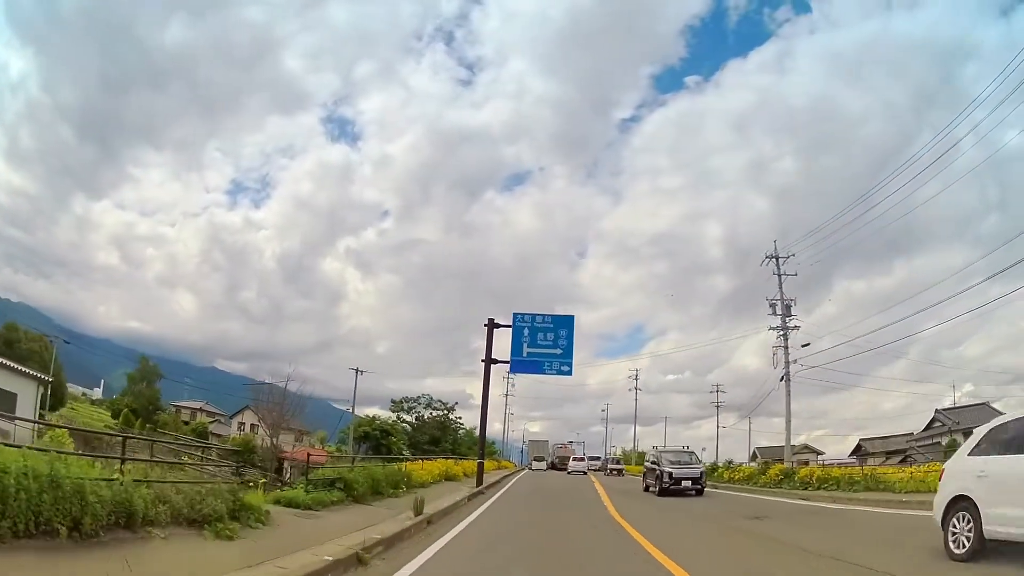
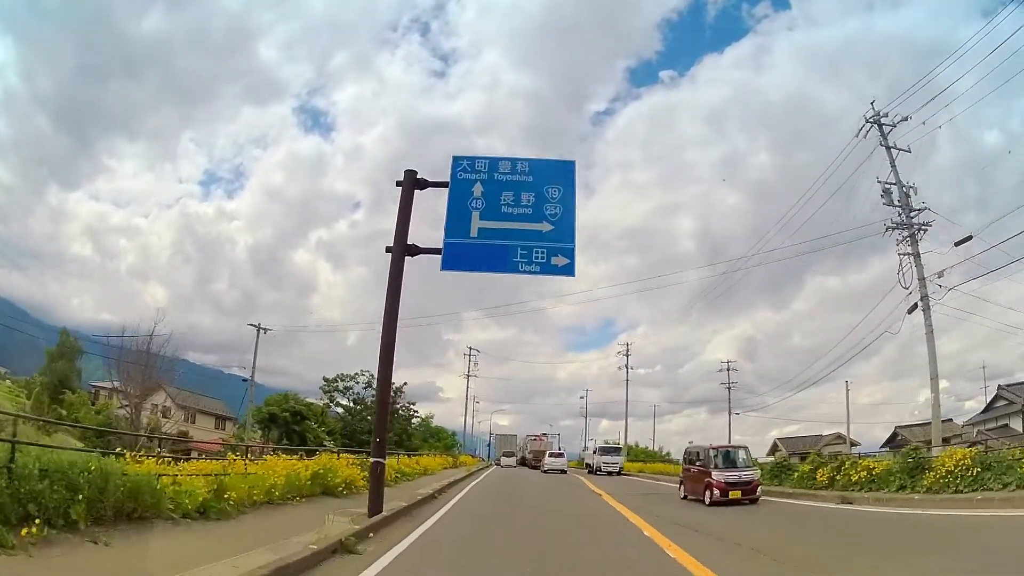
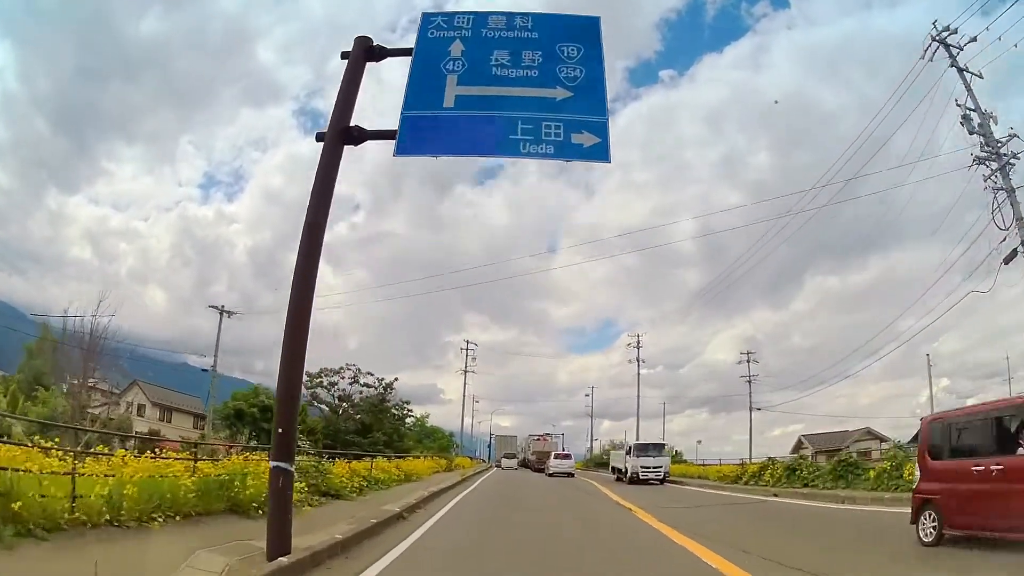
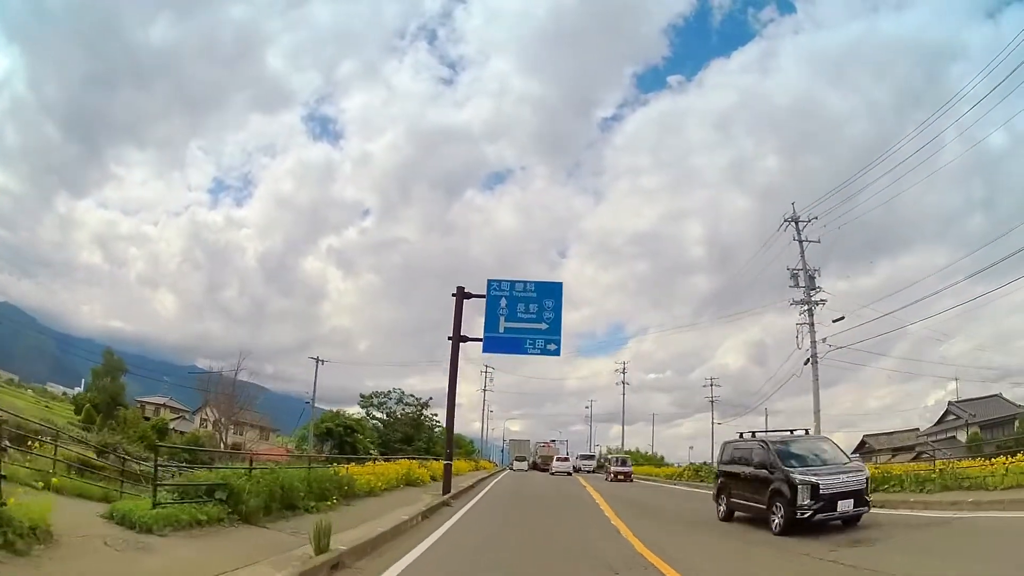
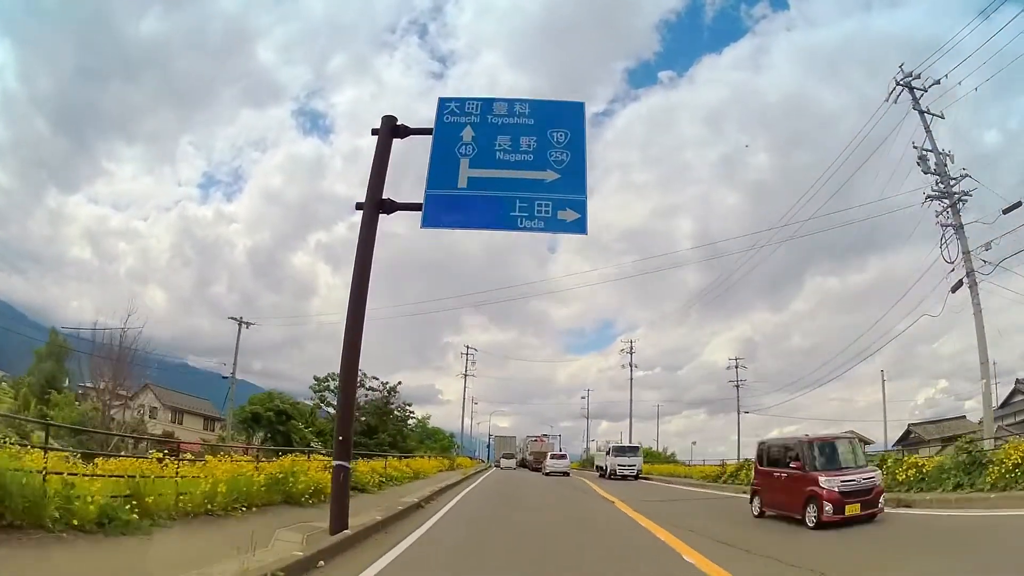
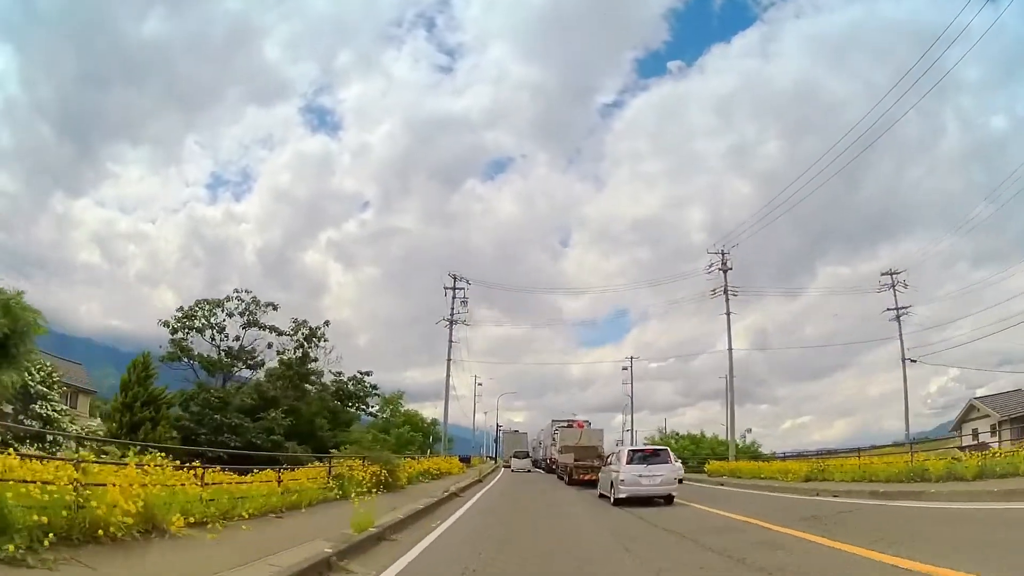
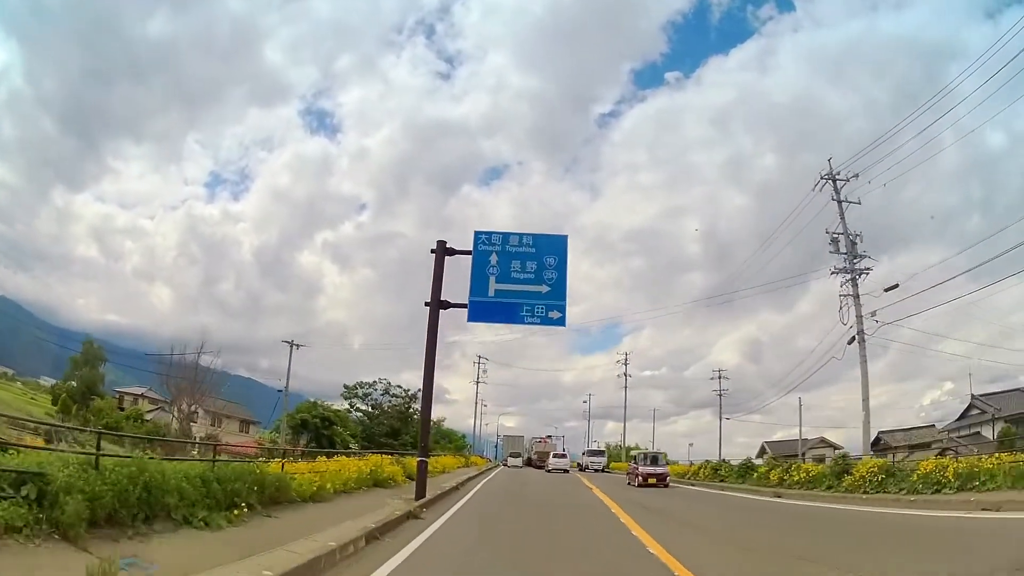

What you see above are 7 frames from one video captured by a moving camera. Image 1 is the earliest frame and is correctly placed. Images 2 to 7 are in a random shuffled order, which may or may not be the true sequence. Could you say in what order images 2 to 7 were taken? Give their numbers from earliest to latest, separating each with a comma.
4, 7, 2, 5, 3, 6
